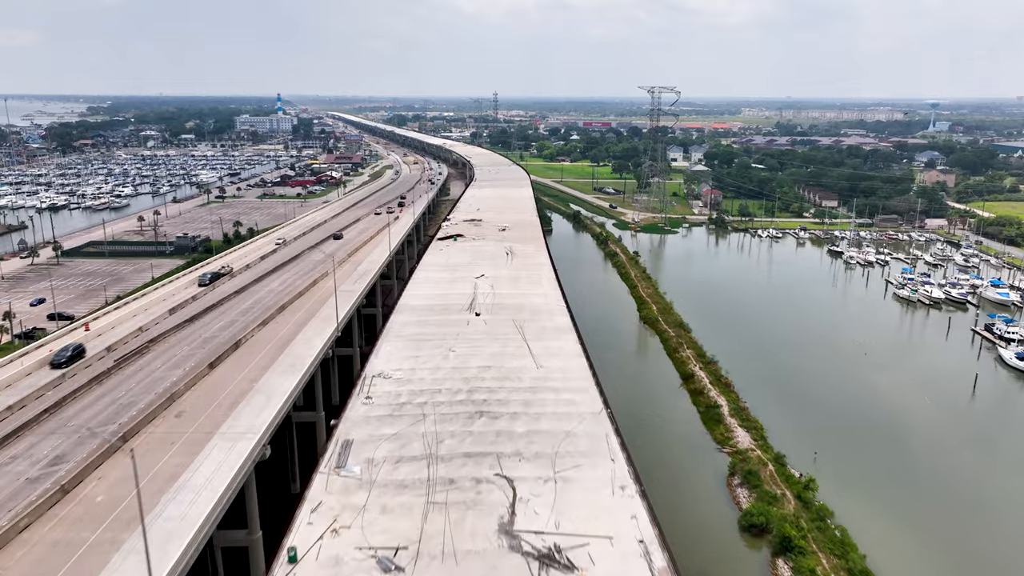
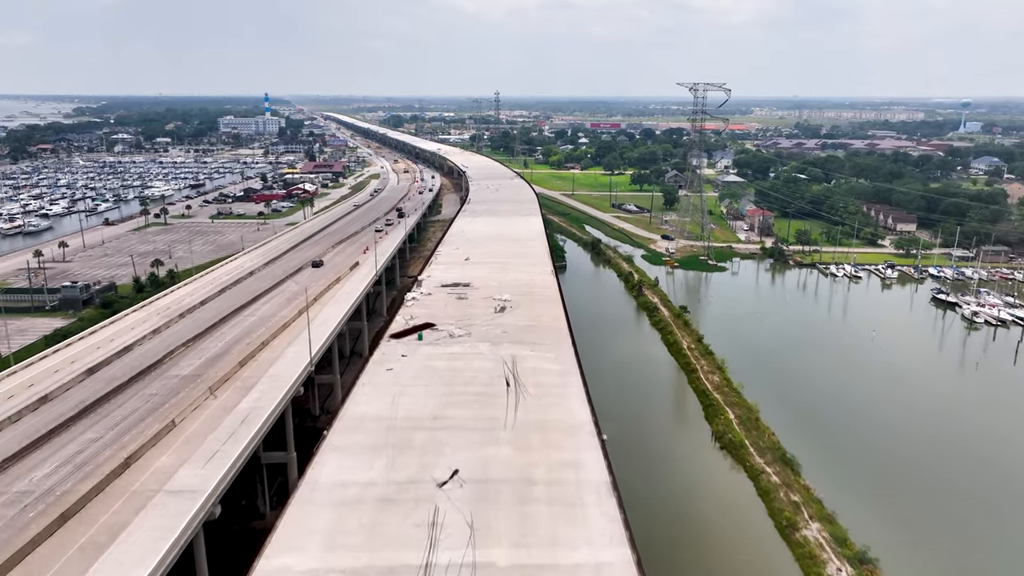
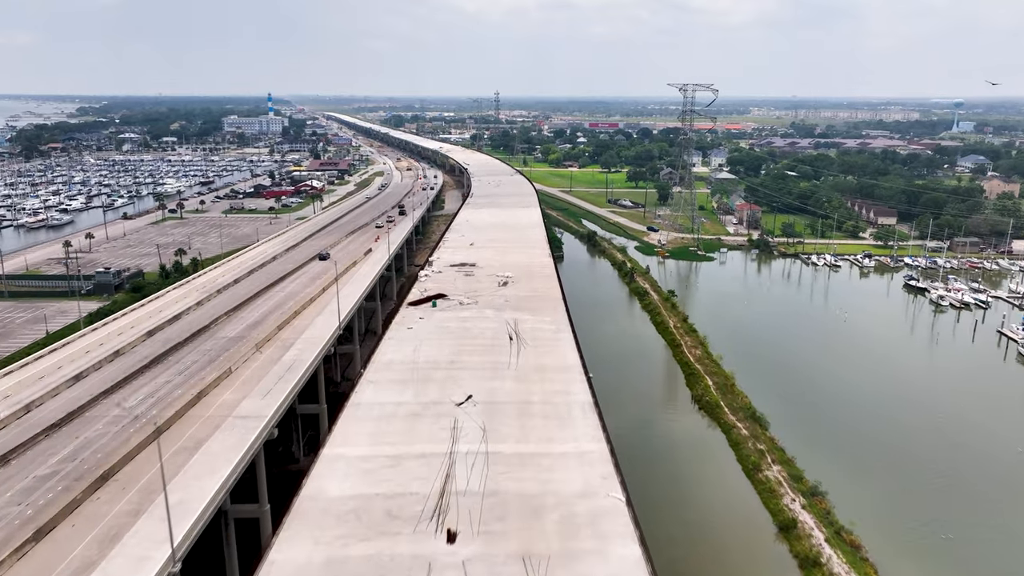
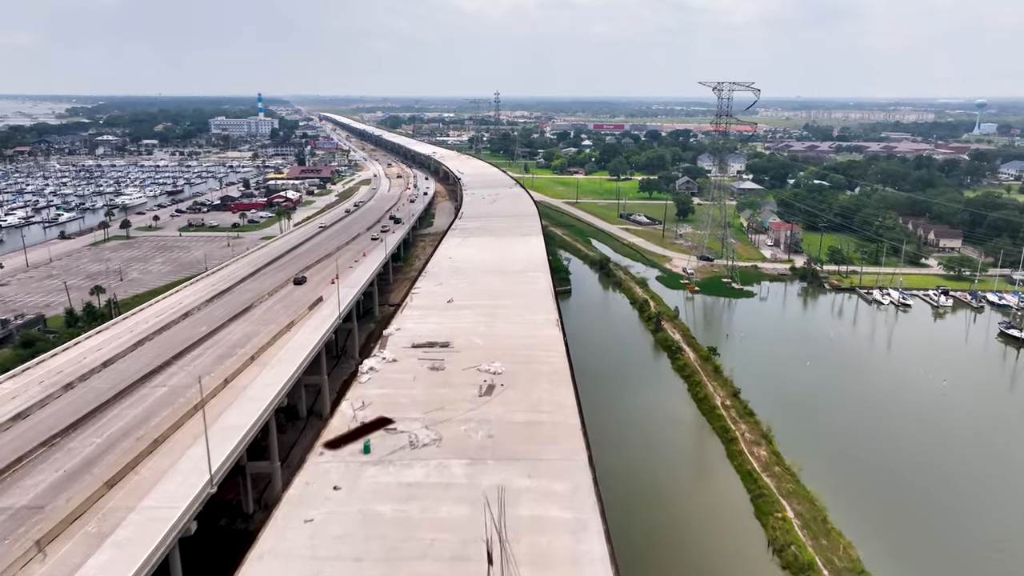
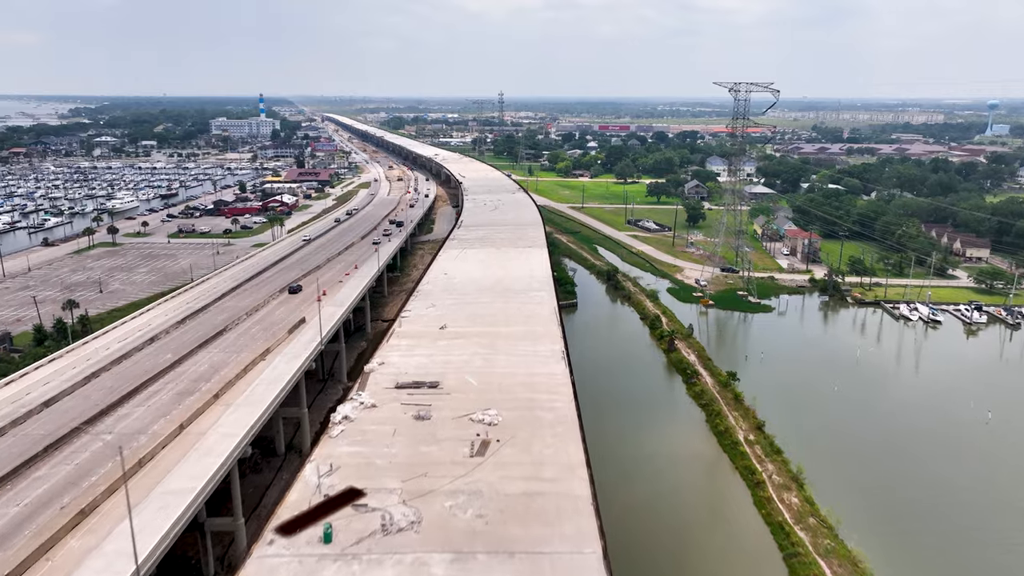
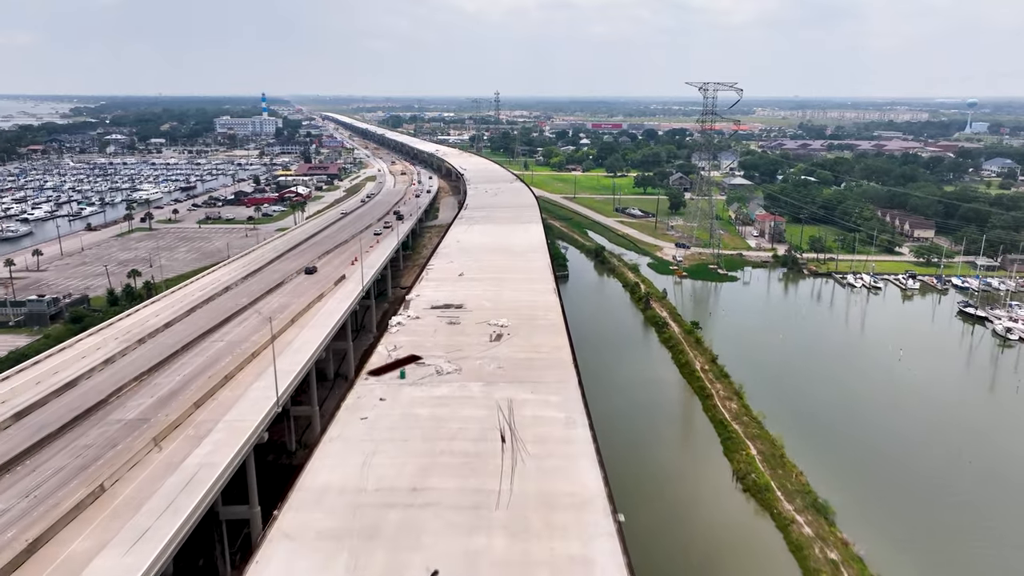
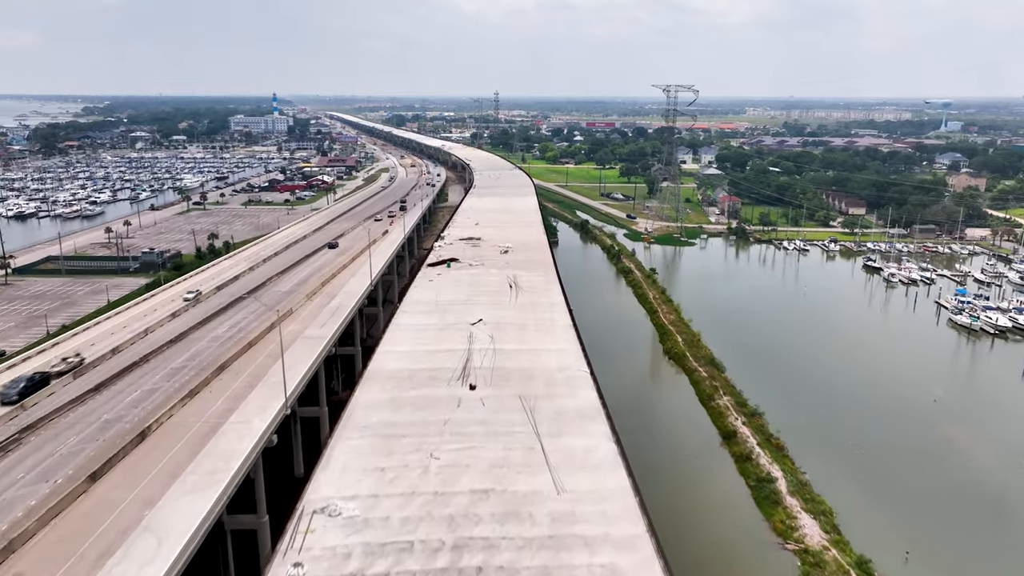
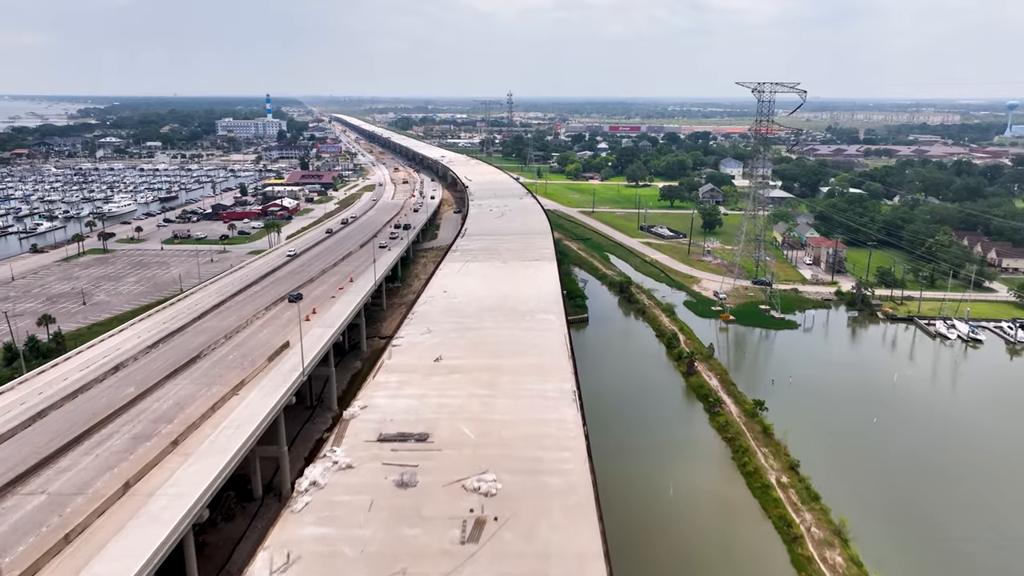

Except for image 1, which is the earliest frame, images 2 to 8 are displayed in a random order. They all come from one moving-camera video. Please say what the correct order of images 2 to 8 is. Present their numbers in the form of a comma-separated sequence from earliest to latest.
7, 3, 2, 6, 4, 5, 8
